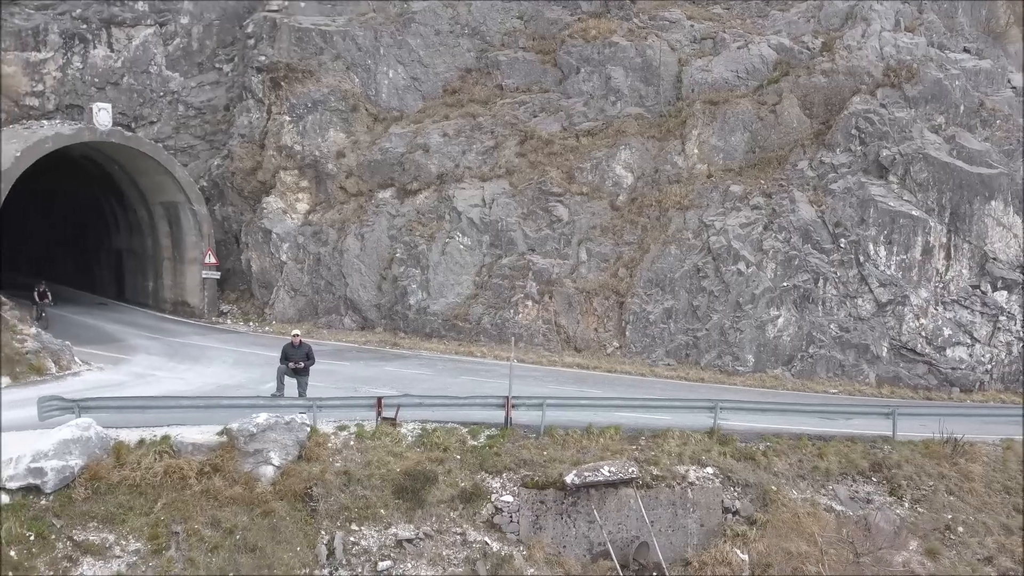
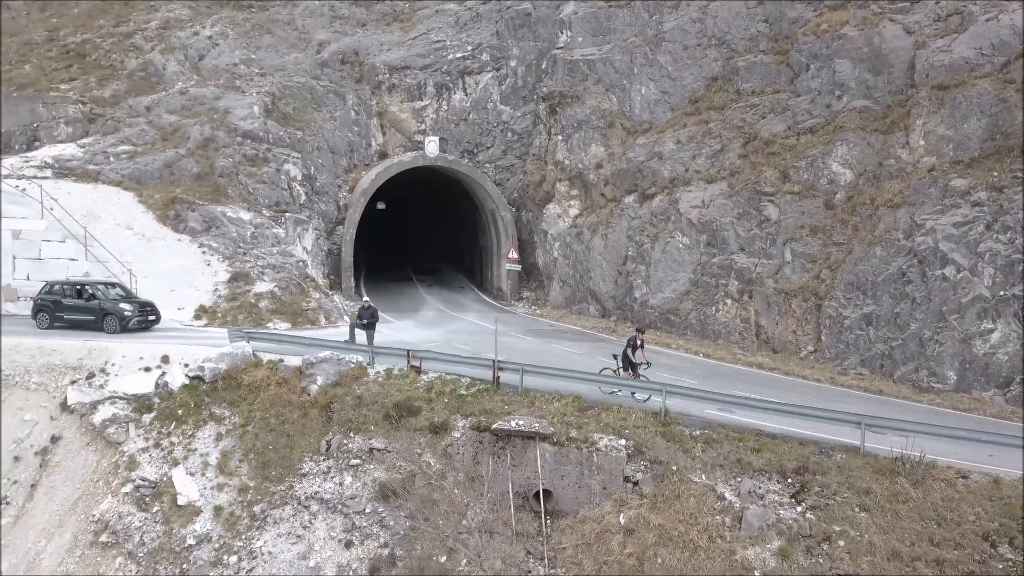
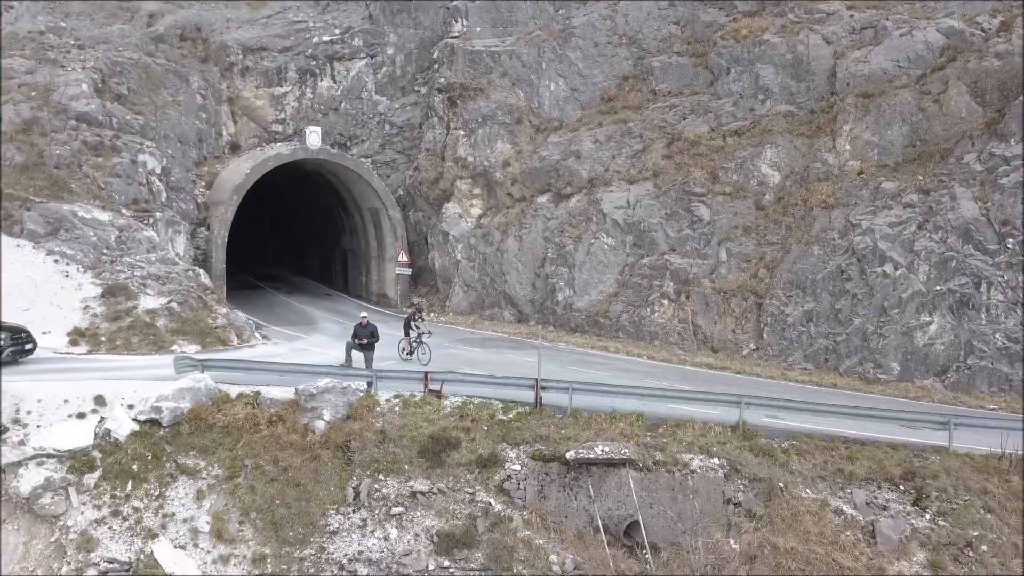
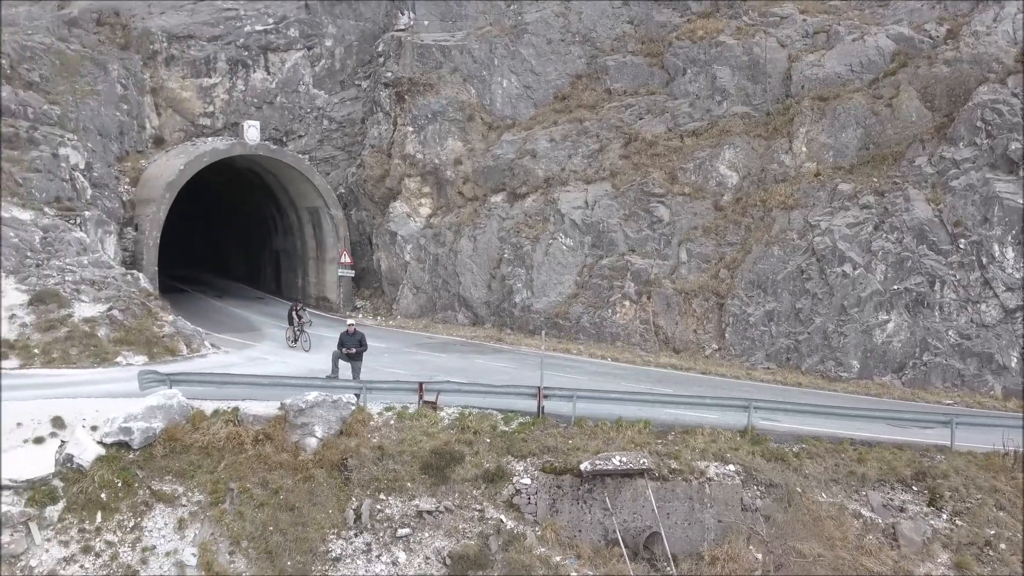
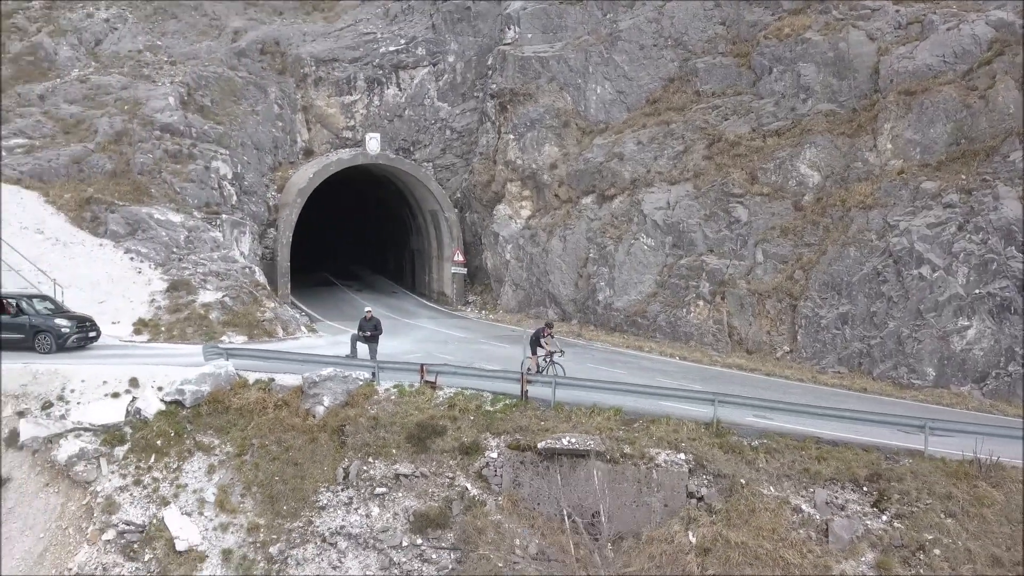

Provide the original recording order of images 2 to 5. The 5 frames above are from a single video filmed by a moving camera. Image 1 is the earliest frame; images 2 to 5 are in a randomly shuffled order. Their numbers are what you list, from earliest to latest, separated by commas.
4, 3, 5, 2
